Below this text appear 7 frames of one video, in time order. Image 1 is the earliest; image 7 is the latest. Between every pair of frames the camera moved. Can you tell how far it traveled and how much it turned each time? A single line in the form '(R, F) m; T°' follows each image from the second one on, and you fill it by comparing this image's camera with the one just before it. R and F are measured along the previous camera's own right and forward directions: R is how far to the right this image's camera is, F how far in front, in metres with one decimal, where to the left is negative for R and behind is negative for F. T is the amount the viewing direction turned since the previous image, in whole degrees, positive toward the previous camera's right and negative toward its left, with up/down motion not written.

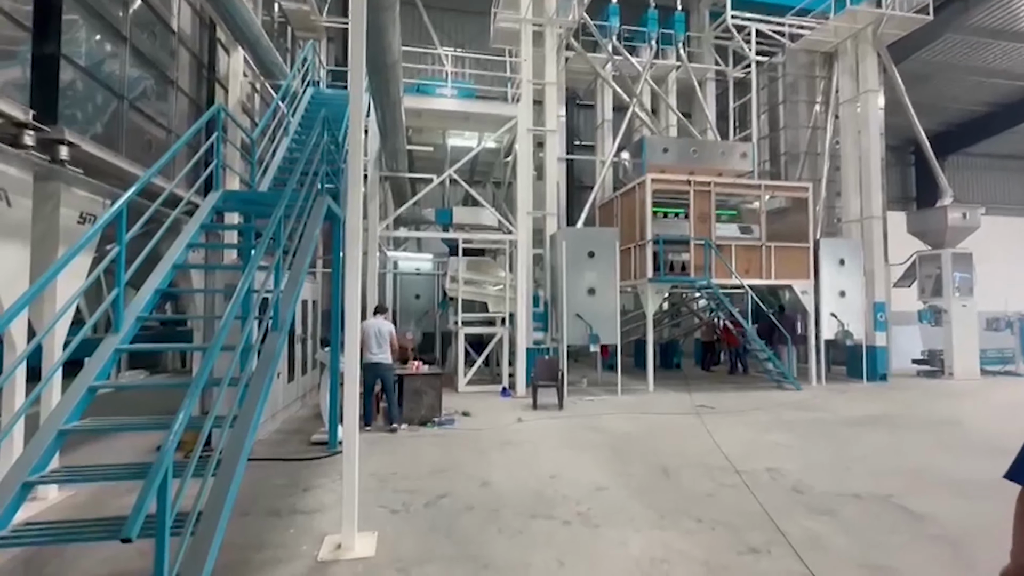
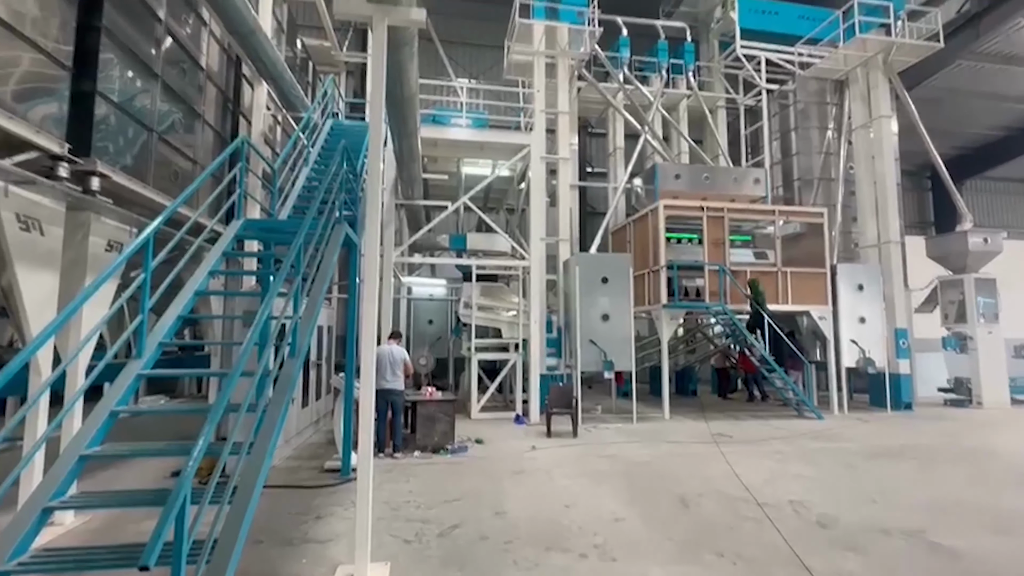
(0.0, 0.0) m; -1°
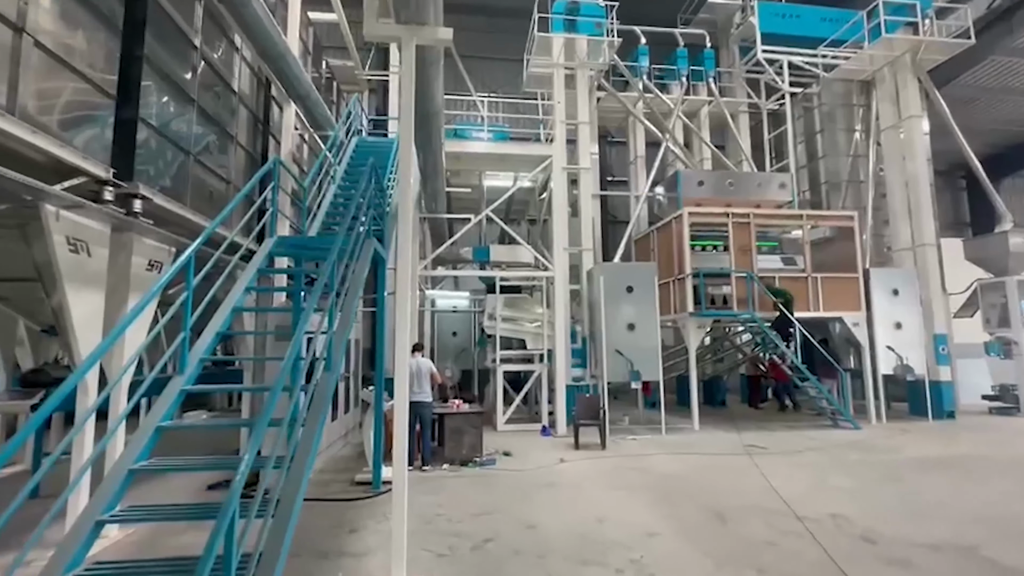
(-0.1, 0.0) m; -2°
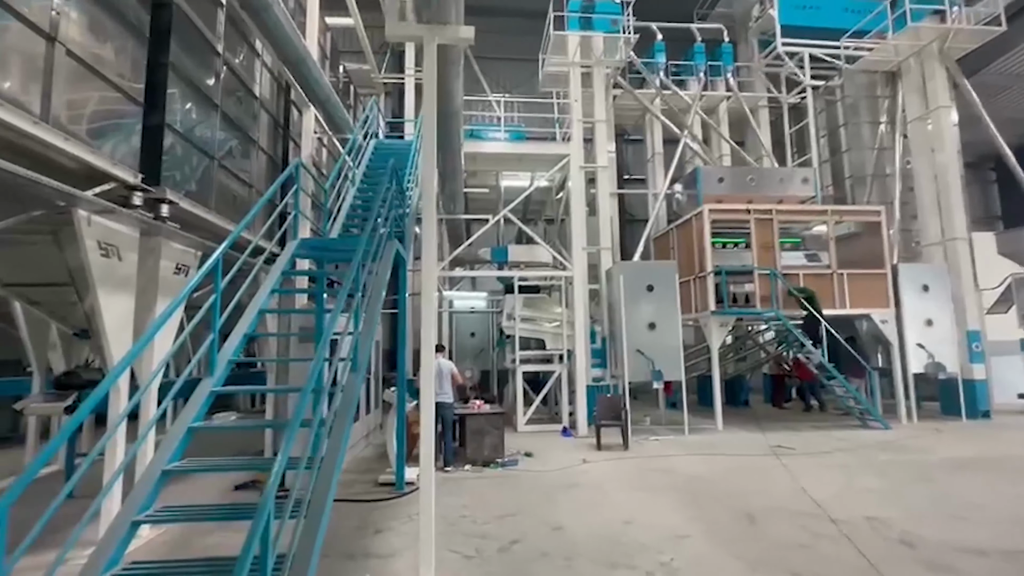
(-0.1, 0.0) m; -2°
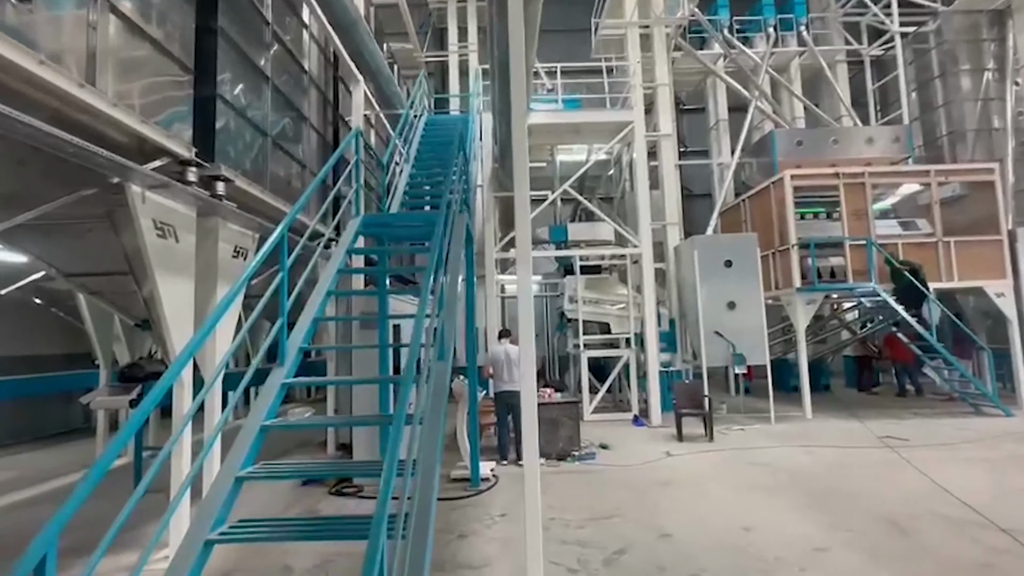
(-0.5, +0.5) m; -4°
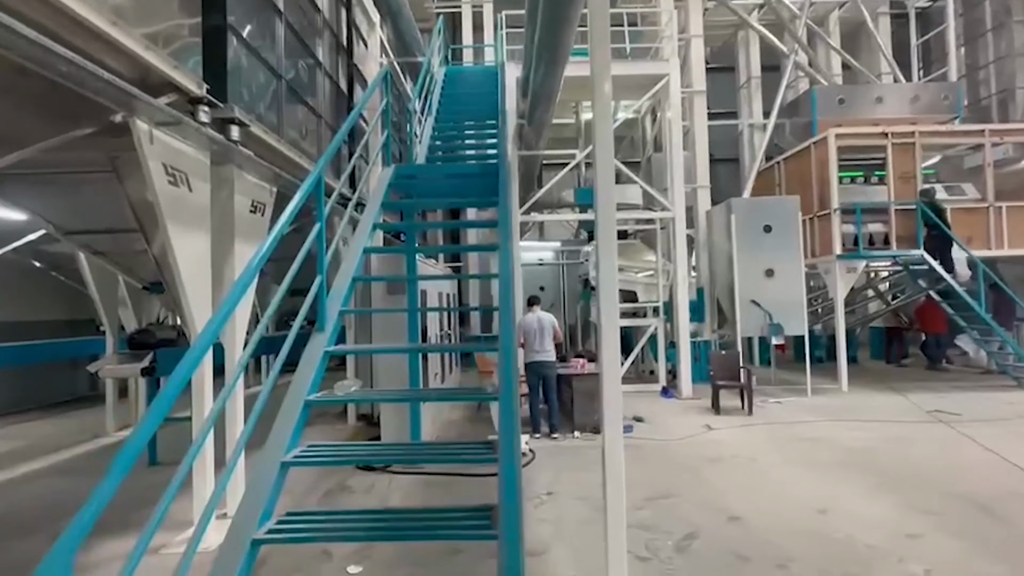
(-0.4, +0.4) m; 0°
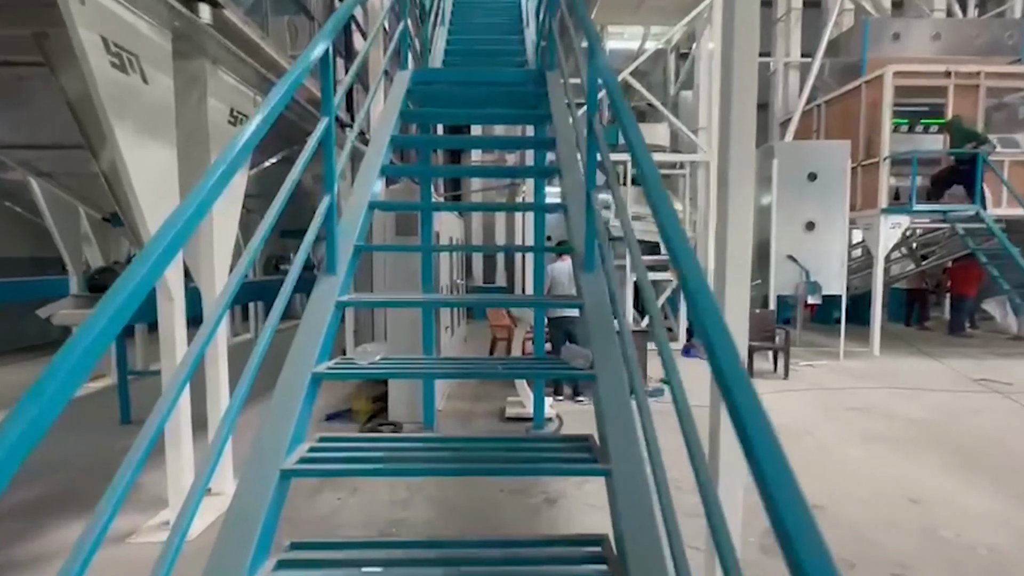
(-0.4, +0.7) m; +1°
